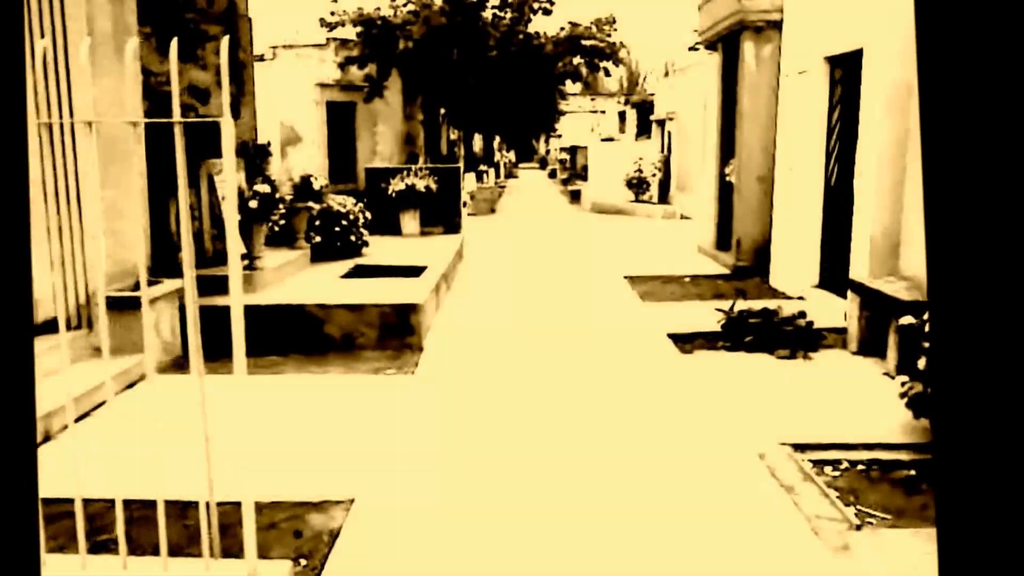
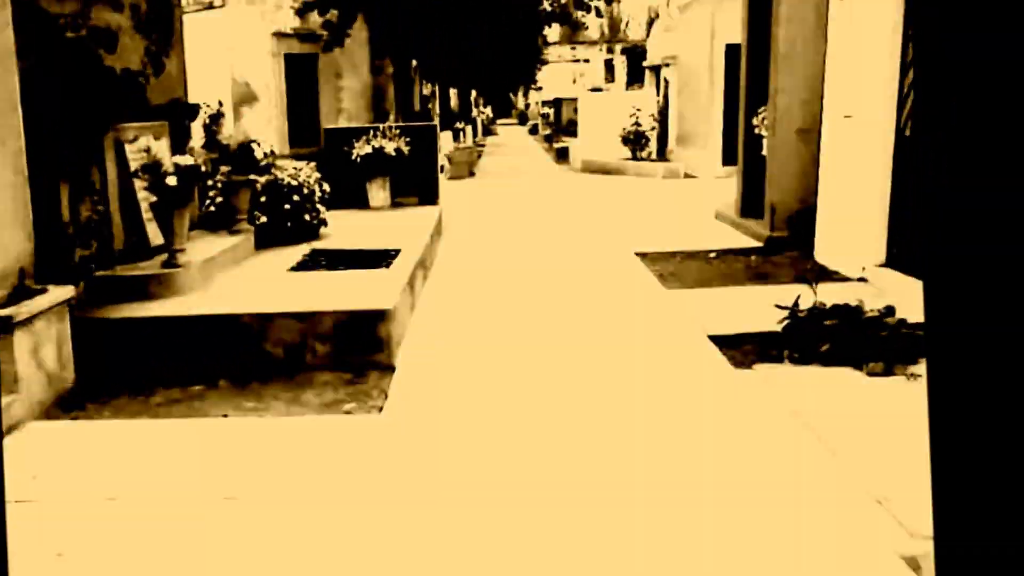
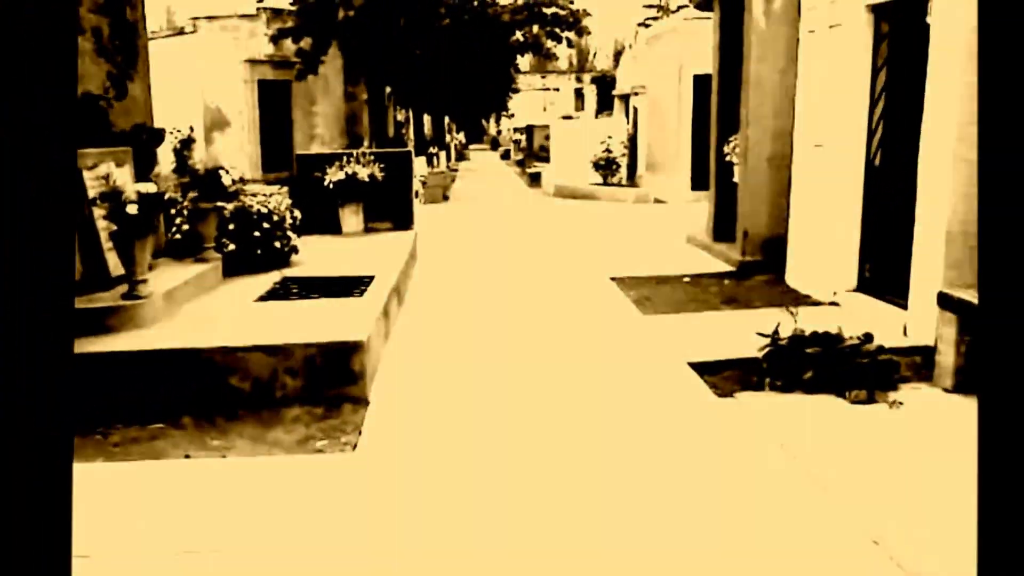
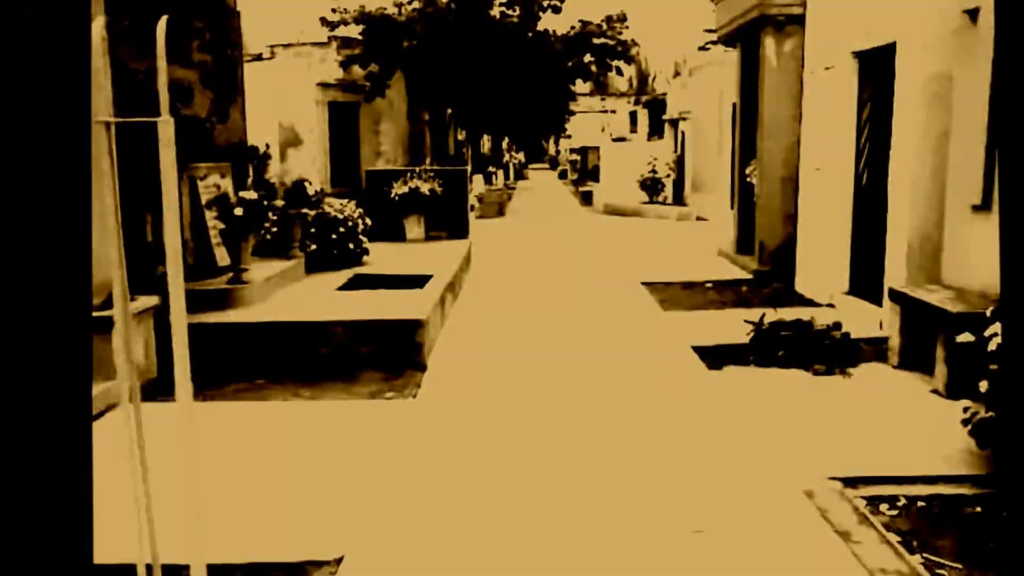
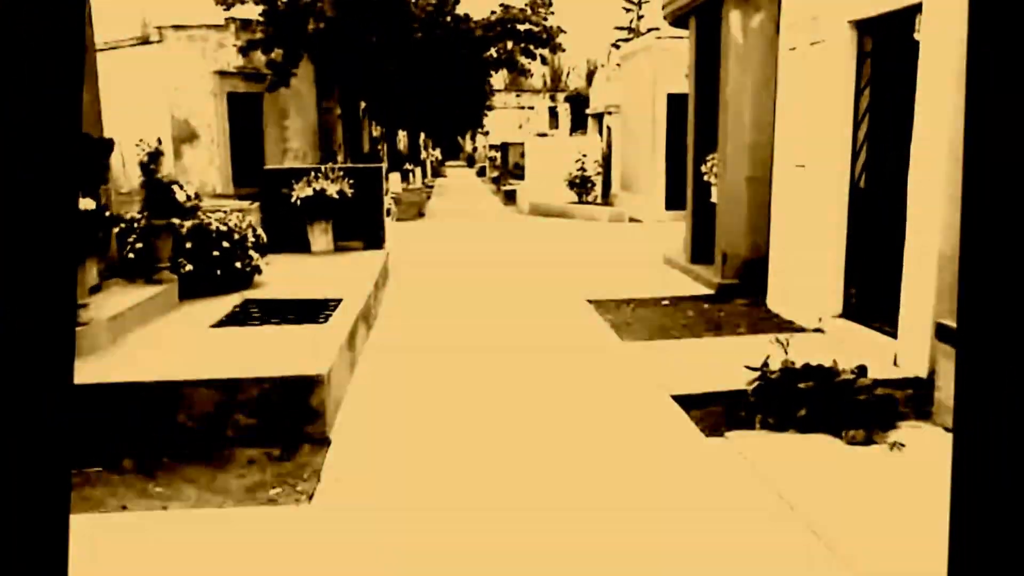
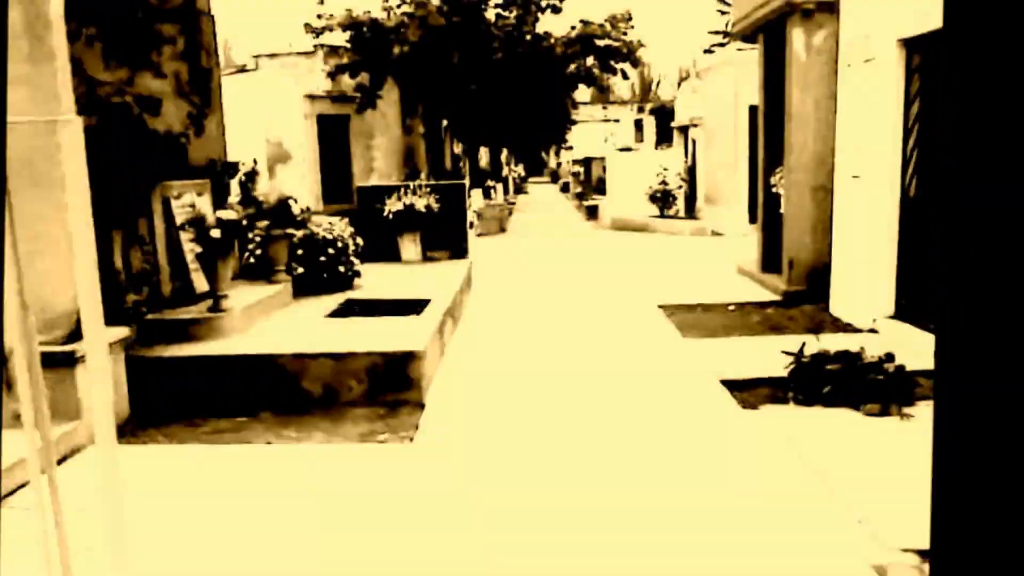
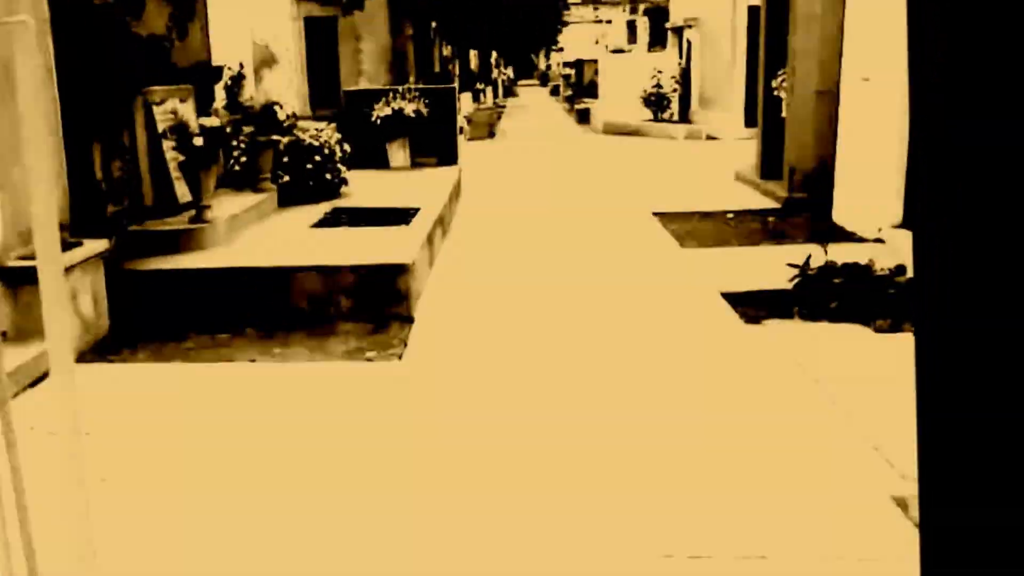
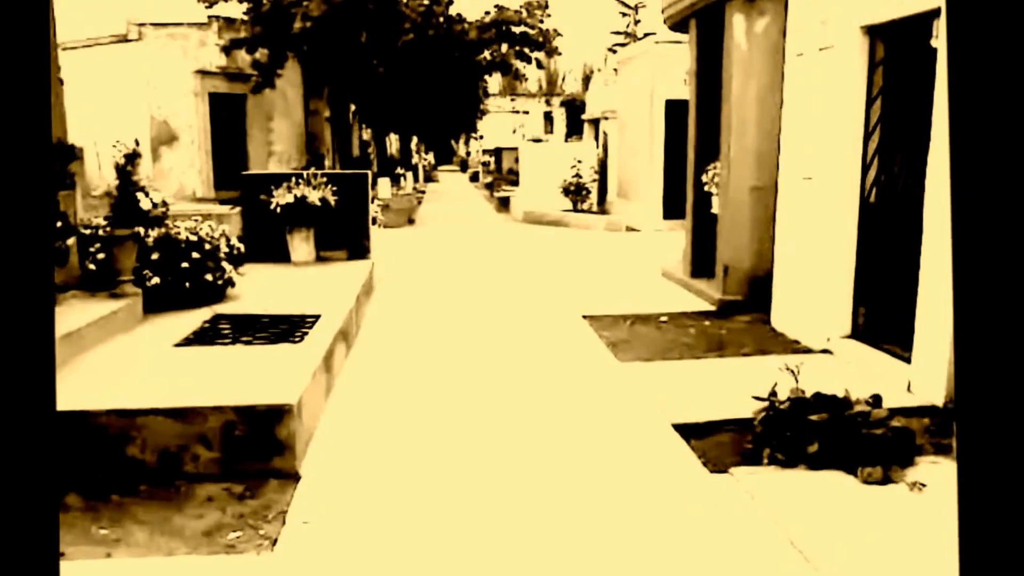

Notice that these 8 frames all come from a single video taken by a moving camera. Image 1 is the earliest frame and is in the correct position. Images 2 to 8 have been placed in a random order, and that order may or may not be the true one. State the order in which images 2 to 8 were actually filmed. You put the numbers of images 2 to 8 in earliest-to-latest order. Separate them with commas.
4, 6, 7, 2, 3, 5, 8
